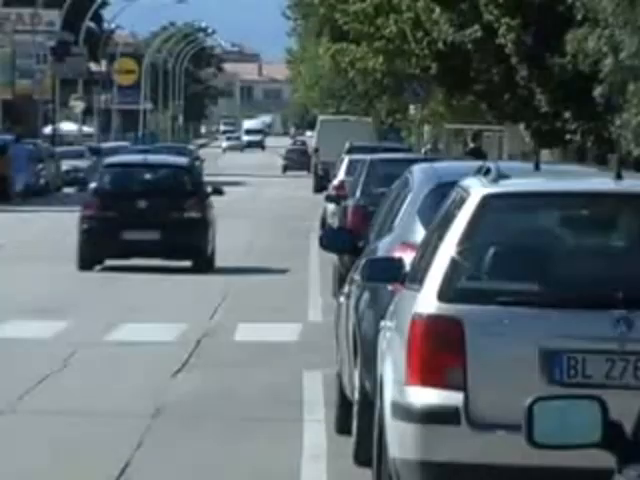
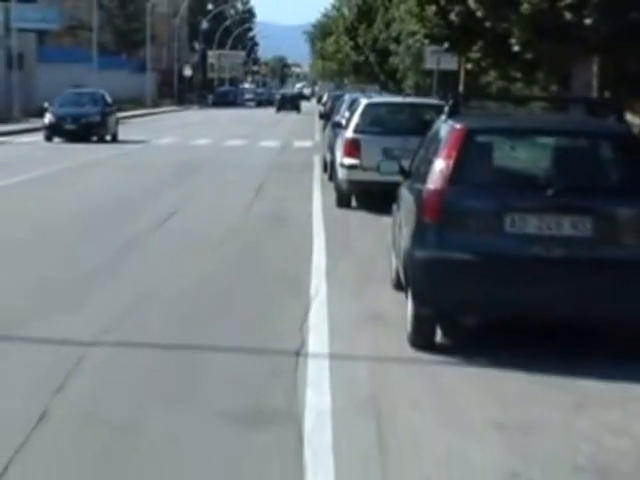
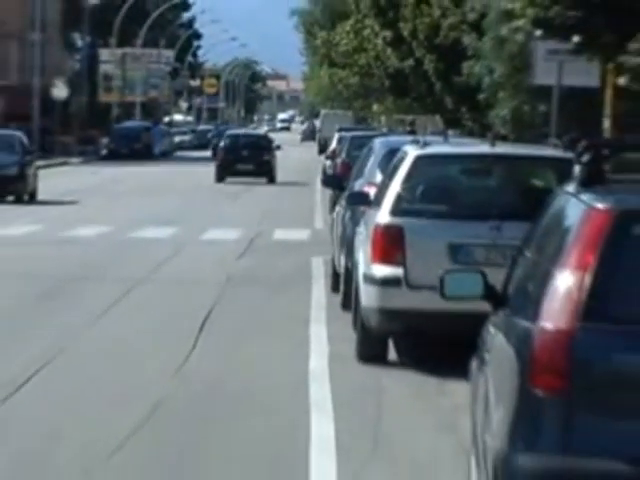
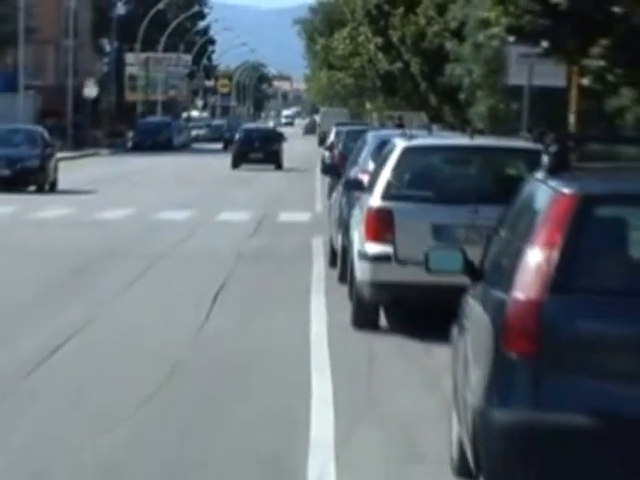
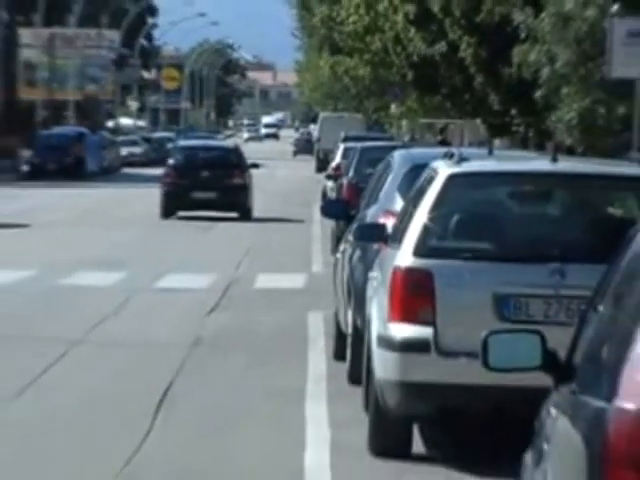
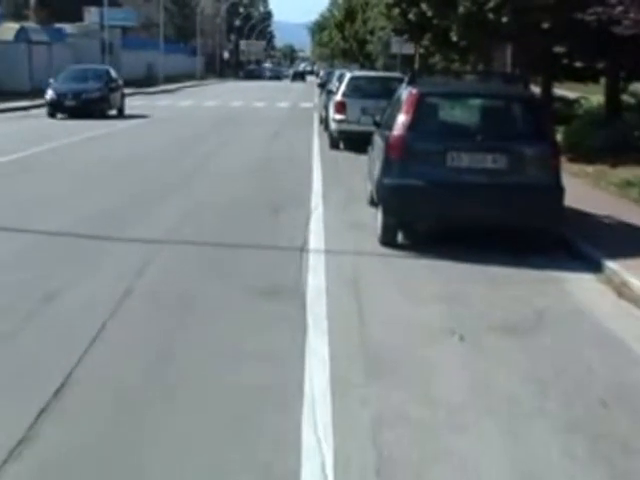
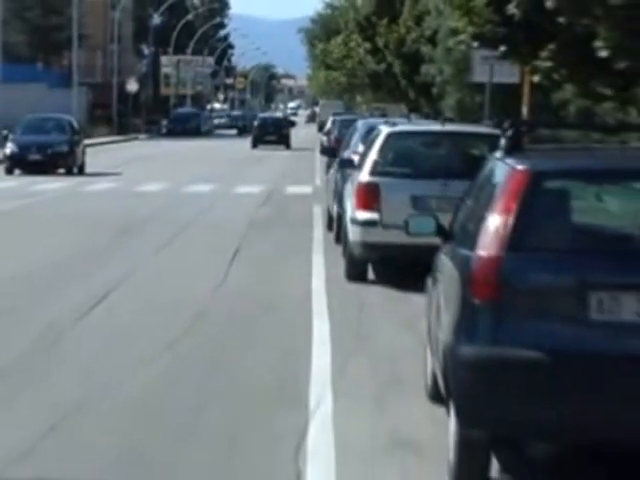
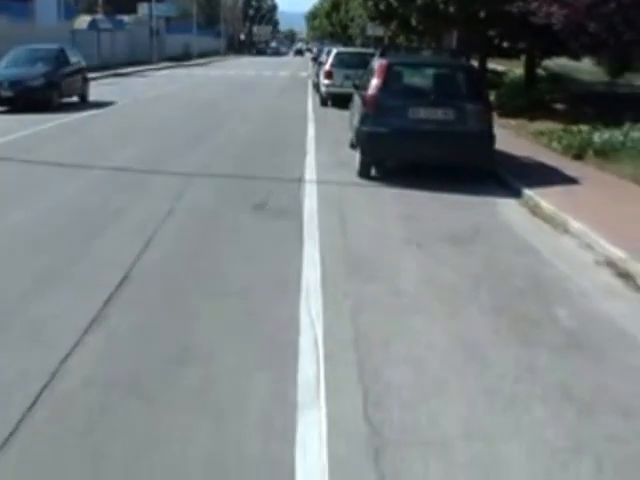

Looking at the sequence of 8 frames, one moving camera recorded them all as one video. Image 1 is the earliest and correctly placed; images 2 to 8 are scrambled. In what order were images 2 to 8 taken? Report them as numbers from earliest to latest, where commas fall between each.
5, 3, 4, 7, 2, 6, 8
